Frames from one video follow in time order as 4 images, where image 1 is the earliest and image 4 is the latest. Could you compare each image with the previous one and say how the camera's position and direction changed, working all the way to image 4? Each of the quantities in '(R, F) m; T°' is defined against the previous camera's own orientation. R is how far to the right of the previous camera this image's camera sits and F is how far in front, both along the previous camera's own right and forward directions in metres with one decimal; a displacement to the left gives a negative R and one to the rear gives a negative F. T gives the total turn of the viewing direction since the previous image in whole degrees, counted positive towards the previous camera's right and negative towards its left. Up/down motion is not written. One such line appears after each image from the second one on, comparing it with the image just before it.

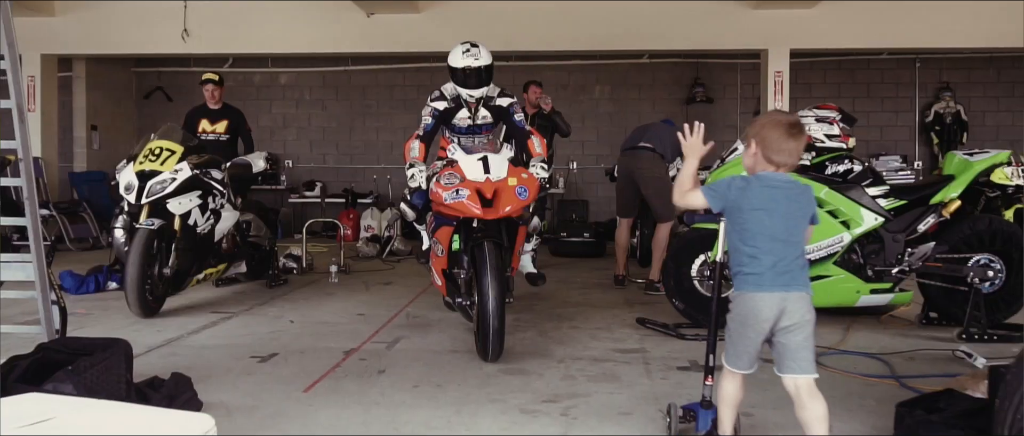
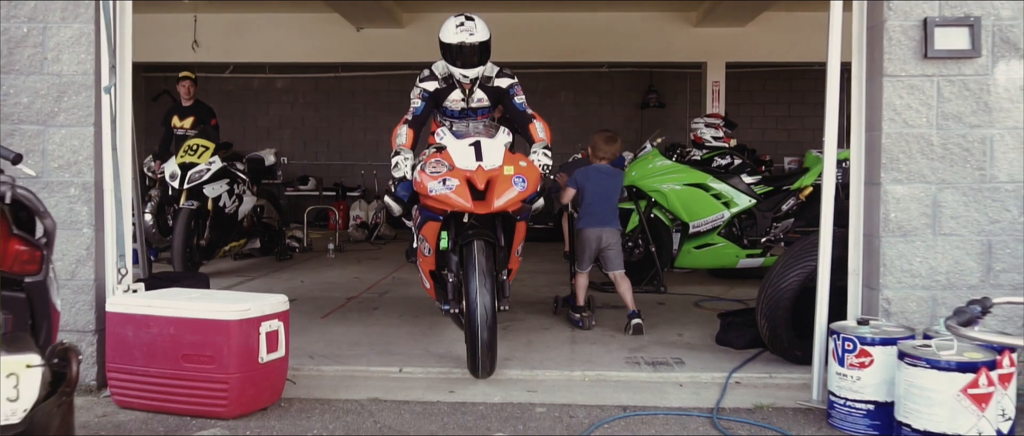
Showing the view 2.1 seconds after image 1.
(+0.2, -1.5) m; +1°
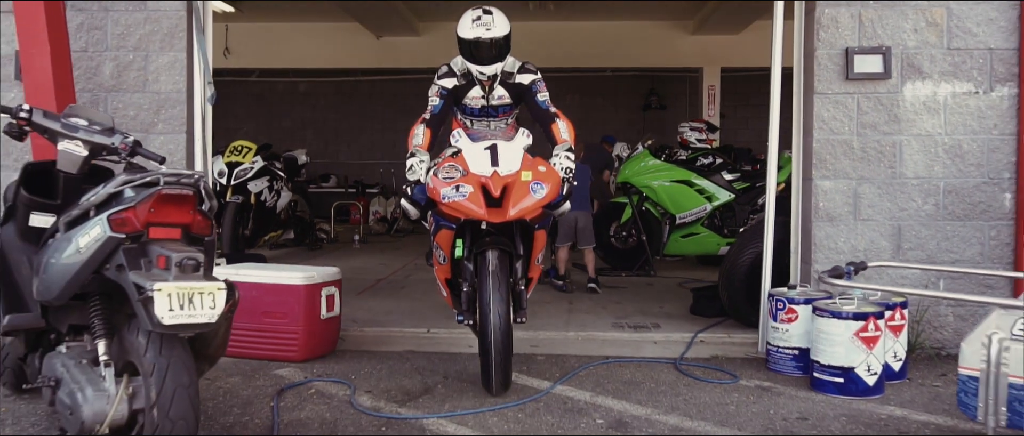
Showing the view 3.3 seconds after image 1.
(0.0, -0.9) m; -1°
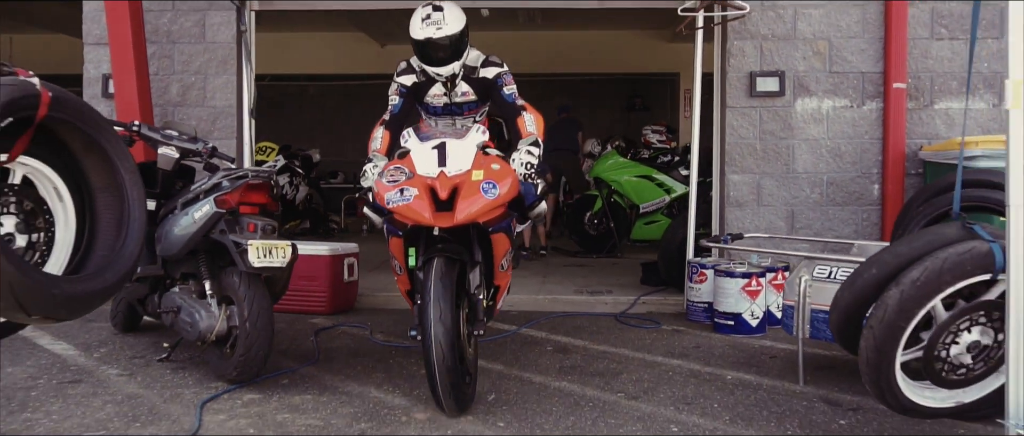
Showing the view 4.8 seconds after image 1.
(+0.2, -1.2) m; 0°
